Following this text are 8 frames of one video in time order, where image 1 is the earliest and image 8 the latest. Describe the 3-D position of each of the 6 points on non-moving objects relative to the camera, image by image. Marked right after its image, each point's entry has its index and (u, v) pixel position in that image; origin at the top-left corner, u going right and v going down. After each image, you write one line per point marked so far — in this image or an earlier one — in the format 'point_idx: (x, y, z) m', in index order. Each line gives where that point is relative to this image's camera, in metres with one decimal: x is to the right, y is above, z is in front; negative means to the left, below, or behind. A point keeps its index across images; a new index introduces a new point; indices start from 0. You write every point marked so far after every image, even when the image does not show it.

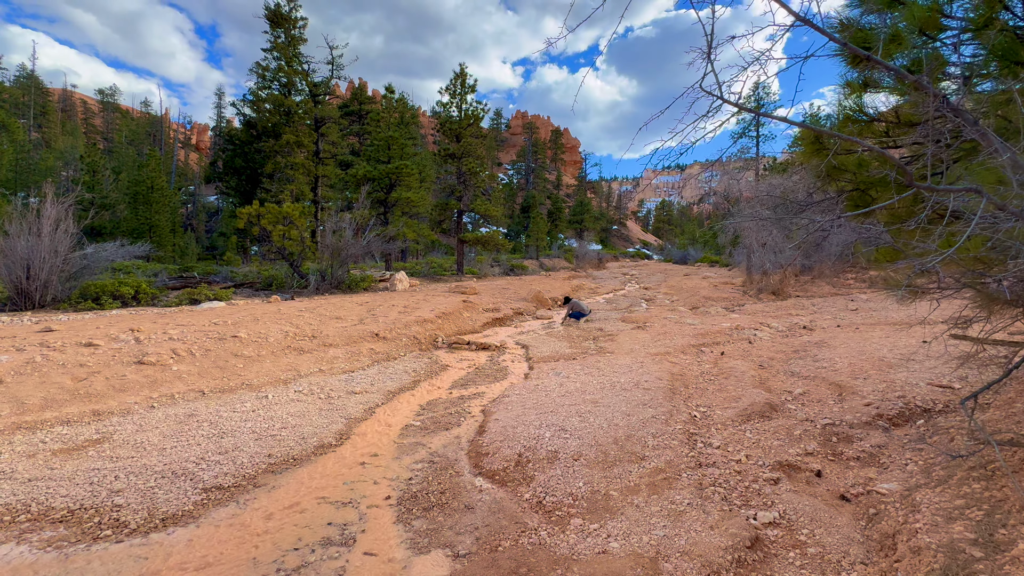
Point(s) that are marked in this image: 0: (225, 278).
0: (-12.2, +0.4, +19.2) m
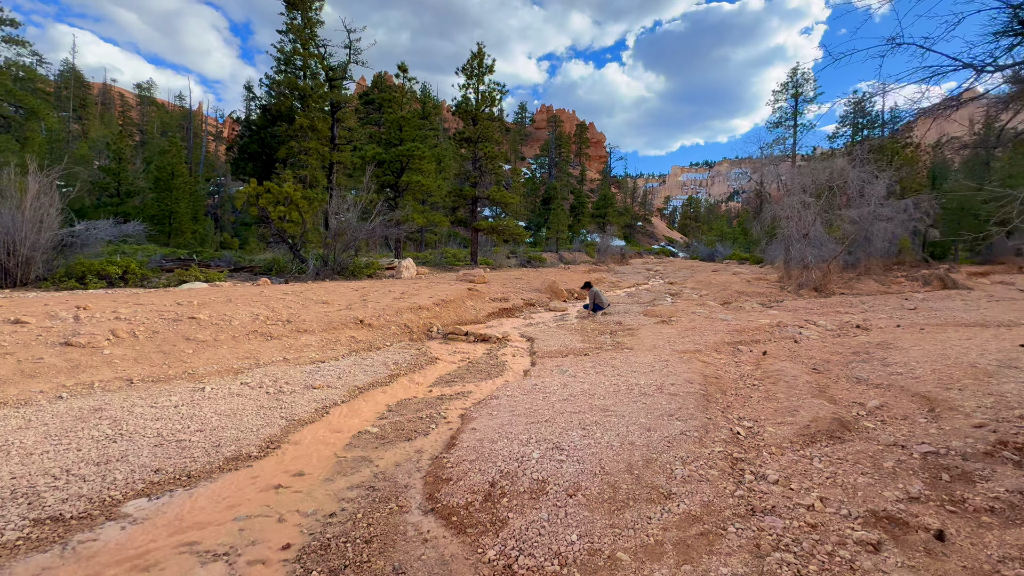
0: (-11.7, +1.0, +18.4) m
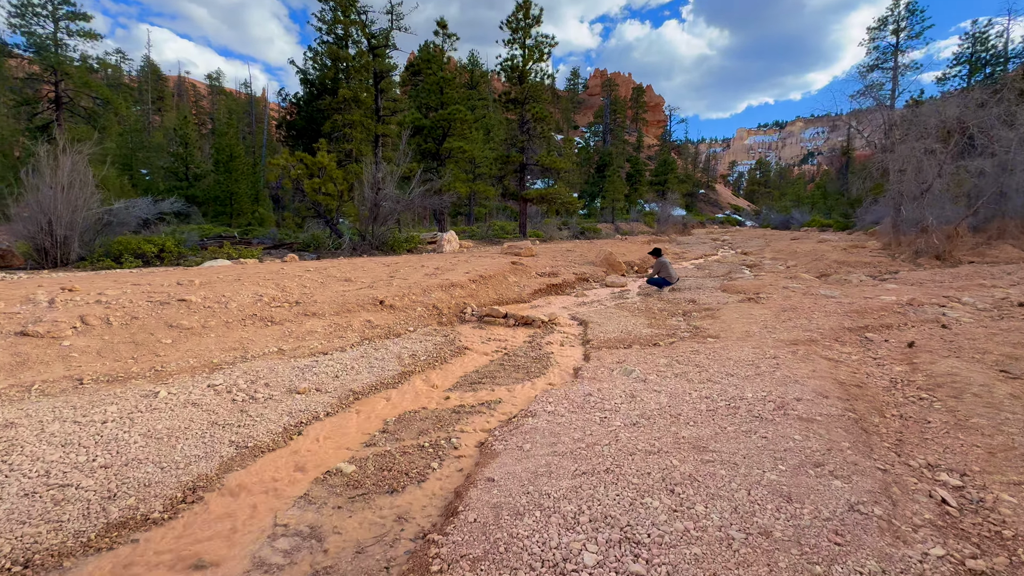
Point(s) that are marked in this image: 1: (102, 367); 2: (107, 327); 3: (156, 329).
0: (-9.7, +1.9, +17.9) m
1: (-4.4, -0.8, +4.8) m
2: (-5.0, -0.5, +5.5) m
3: (-4.5, -0.5, +5.6) m
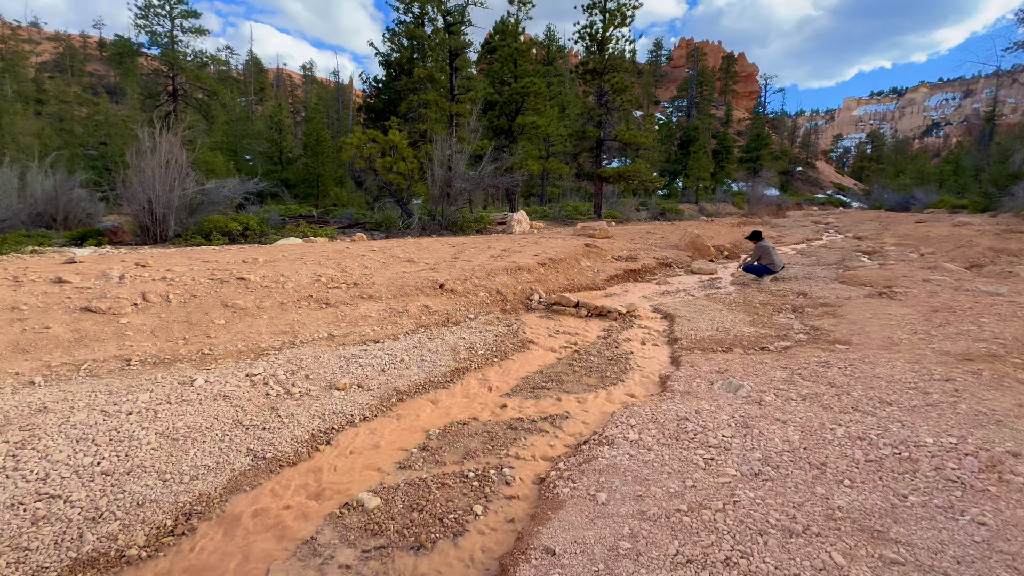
0: (-6.8, +2.8, +18.3) m
1: (-3.7, -0.6, +4.7) m
2: (-4.2, -0.2, +5.4) m
3: (-3.7, -0.3, +5.5) m
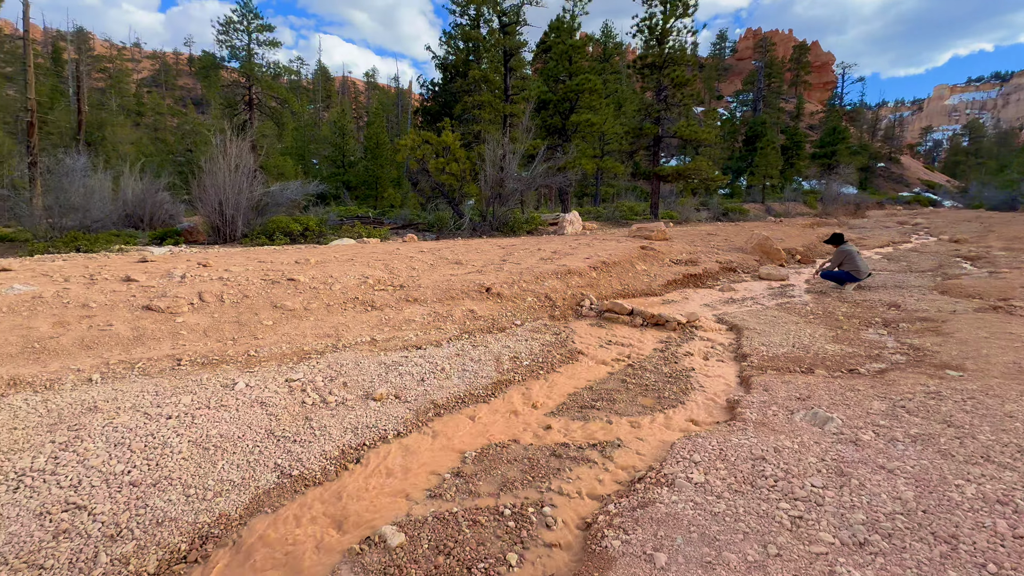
0: (-4.7, +2.8, +18.7) m
1: (-3.3, -0.6, +4.7) m
2: (-3.6, -0.2, +5.5) m
3: (-3.1, -0.3, +5.5) m
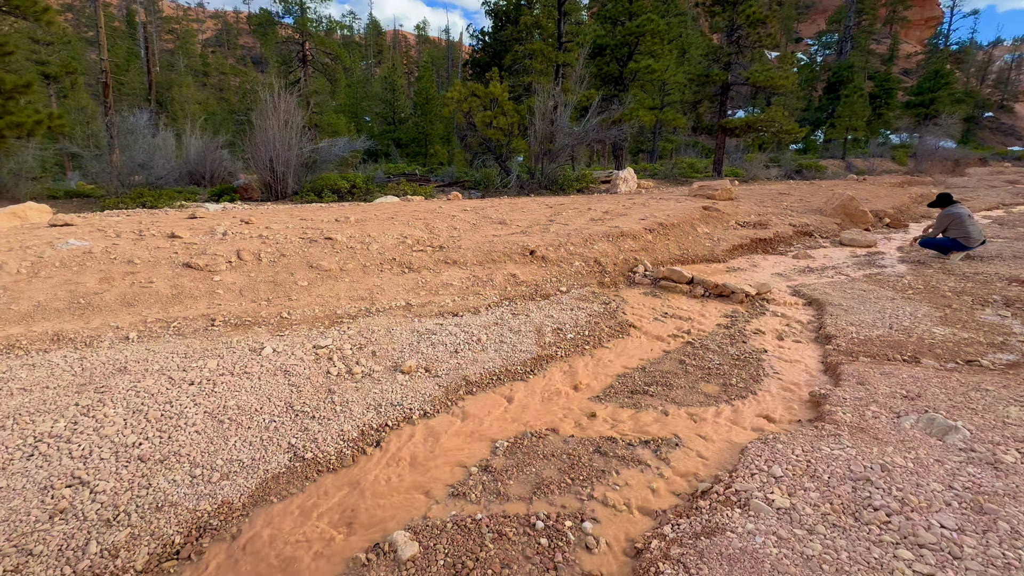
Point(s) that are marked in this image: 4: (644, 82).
0: (-2.7, +4.5, +18.3) m
1: (-2.8, -0.2, +4.6) m
2: (-3.1, +0.3, +5.4) m
3: (-2.6, +0.2, +5.4) m
4: (+5.8, +9.1, +19.7) m
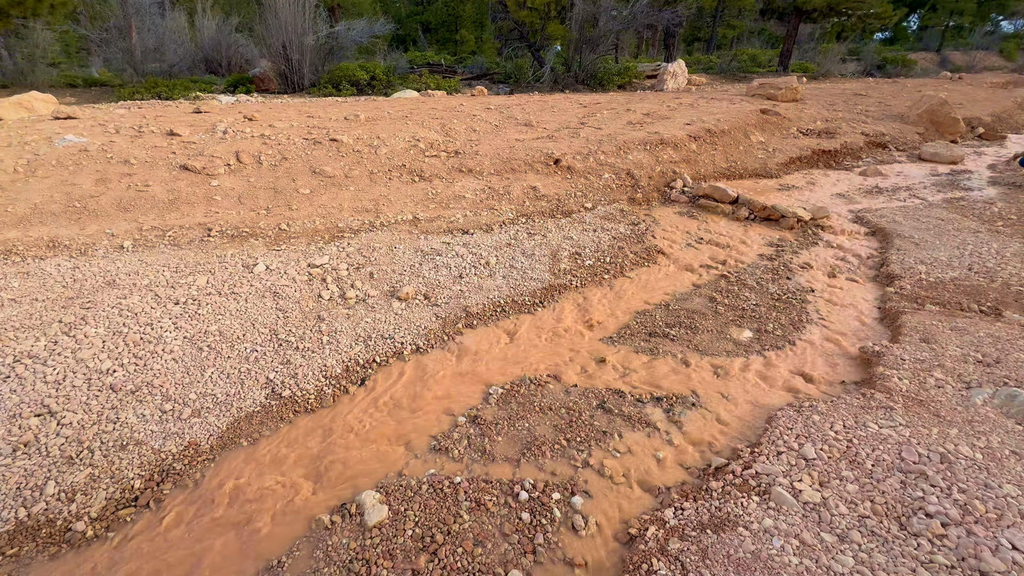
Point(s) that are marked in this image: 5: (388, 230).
0: (-1.4, +8.2, +16.6) m
1: (-2.7, +0.7, +4.3) m
2: (-2.9, +1.4, +5.0) m
3: (-2.4, +1.3, +5.0) m
4: (+7.3, +12.5, +16.5) m
5: (-1.2, +0.6, +4.3) m
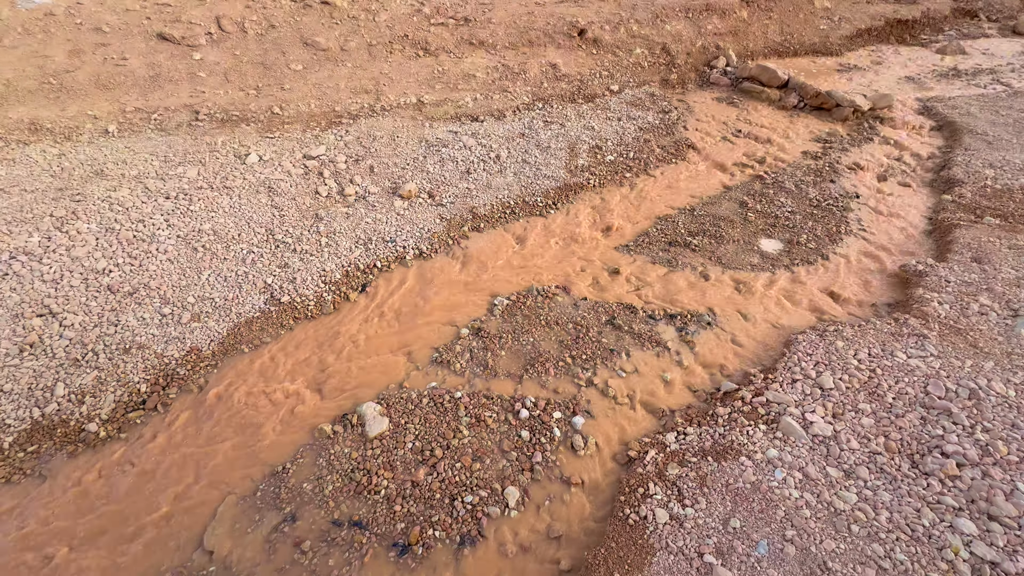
0: (-0.7, +11.9, +14.0) m
1: (-2.5, +1.7, +4.0) m
2: (-2.7, +2.5, +4.4) m
3: (-2.2, +2.4, +4.4) m
4: (+8.2, +15.9, +12.5) m
5: (-1.0, +1.5, +3.9) m
